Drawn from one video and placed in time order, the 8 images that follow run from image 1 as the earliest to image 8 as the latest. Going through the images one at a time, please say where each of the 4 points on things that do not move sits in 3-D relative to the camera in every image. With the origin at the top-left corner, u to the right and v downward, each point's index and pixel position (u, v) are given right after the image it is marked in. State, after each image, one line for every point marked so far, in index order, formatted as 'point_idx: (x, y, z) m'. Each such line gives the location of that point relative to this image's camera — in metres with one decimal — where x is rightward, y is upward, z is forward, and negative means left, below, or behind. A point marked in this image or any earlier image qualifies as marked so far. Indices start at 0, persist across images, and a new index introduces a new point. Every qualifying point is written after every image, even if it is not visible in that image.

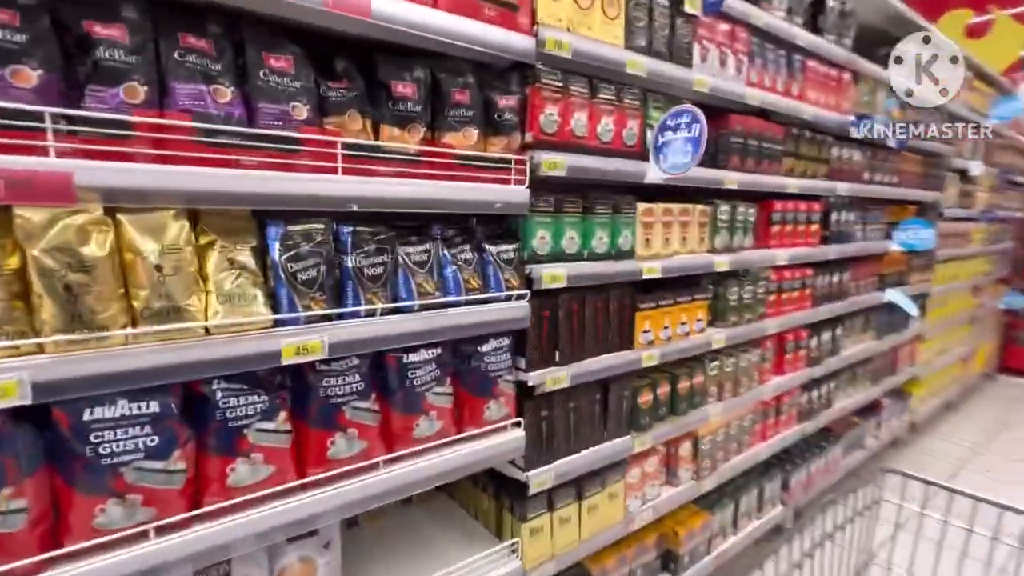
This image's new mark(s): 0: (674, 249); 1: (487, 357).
0: (+0.9, +0.2, +2.7) m
1: (-0.1, -0.3, +2.1) m
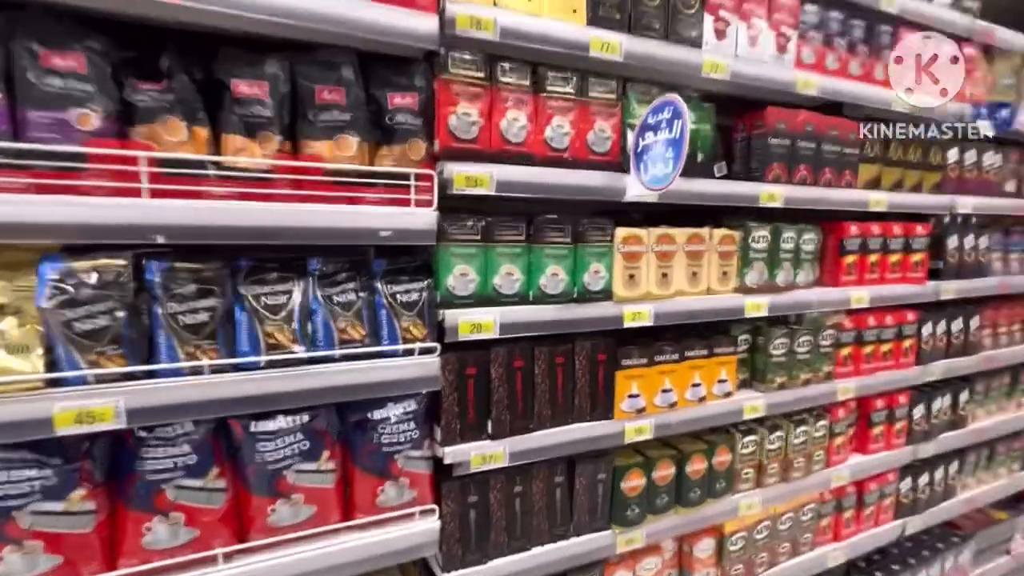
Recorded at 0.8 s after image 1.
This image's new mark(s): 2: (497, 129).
0: (+0.7, 0.0, +2.0) m
1: (-0.4, -0.5, +1.6) m
2: (0.0, +0.5, +1.6) m
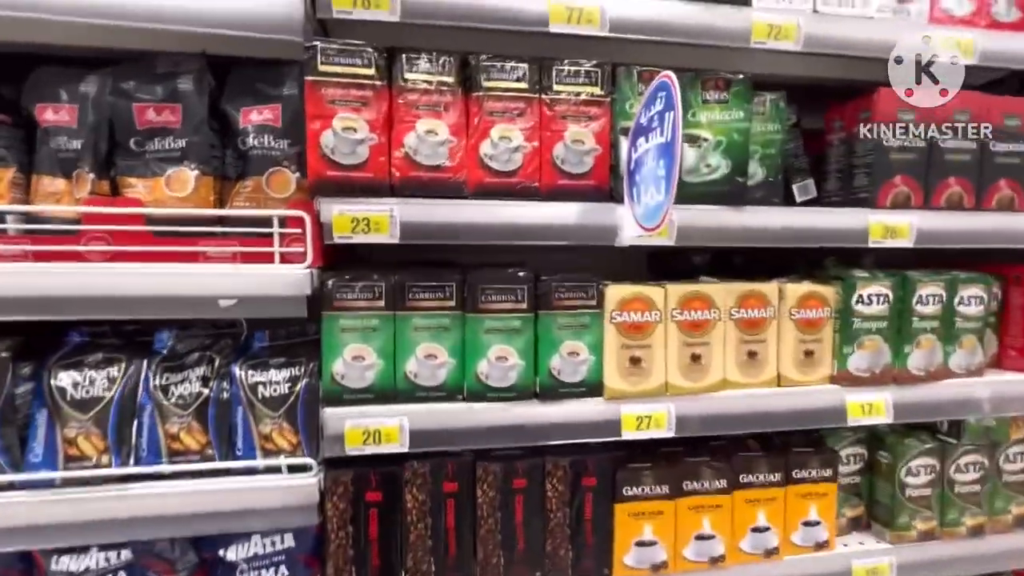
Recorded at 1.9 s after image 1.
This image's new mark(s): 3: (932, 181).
0: (+0.5, -0.2, +1.3) m
1: (-0.6, -0.7, +1.2) m
2: (-0.2, +0.3, +1.1) m
3: (+1.1, +0.3, +1.4) m
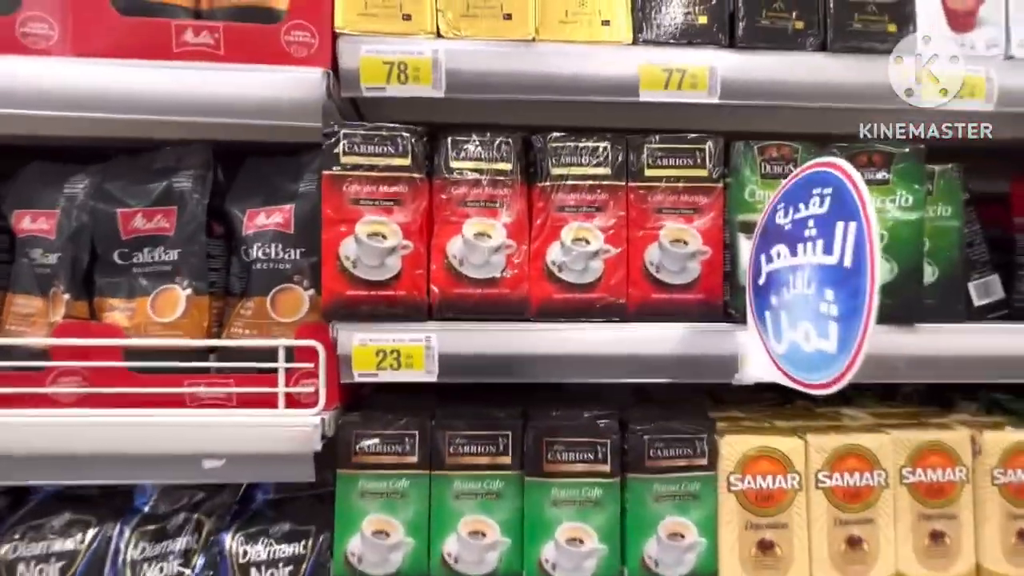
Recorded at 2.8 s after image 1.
0: (+0.7, -0.5, +0.9) m
1: (-0.5, -0.9, +0.8) m
2: (-0.1, +0.1, +0.8) m
3: (+1.3, 0.0, +0.9) m
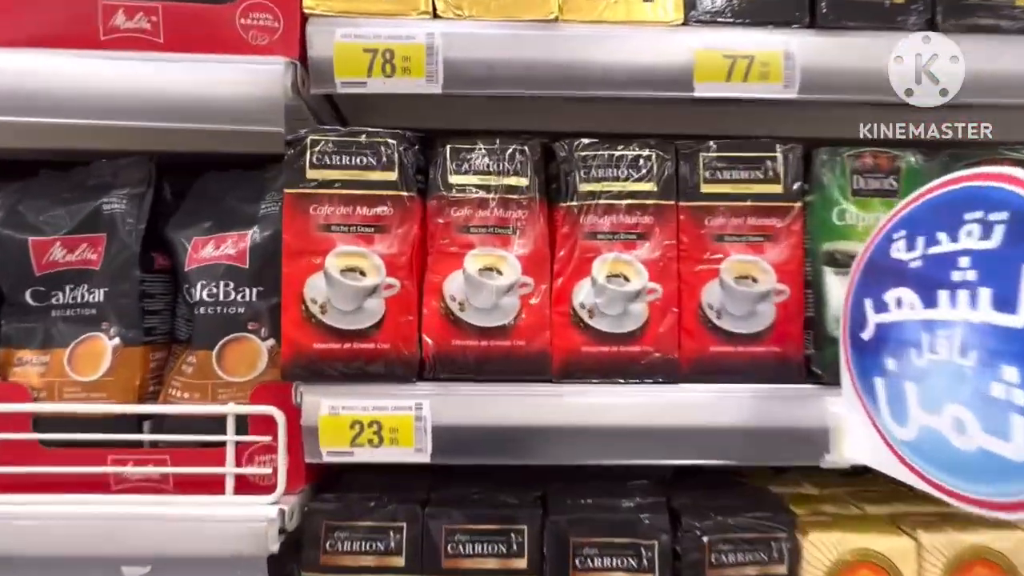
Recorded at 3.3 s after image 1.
0: (+0.7, -0.6, +0.7) m
1: (-0.5, -1.0, +0.6) m
2: (-0.1, 0.0, +0.6) m
3: (+1.3, -0.1, +0.7) m
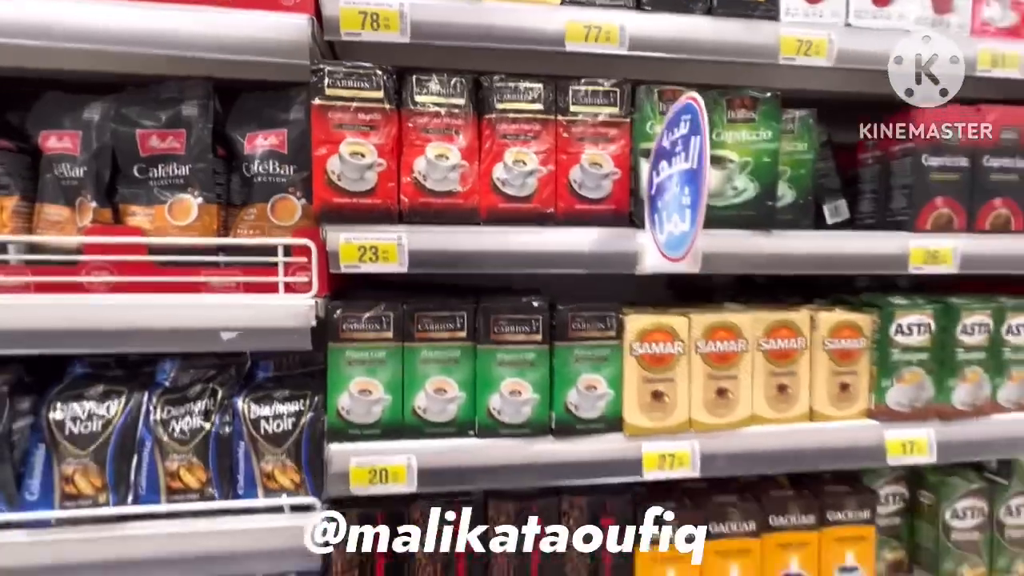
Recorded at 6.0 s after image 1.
0: (+0.6, -0.3, +1.2) m
1: (-0.6, -0.7, +1.1) m
2: (-0.2, +0.2, +1.1) m
3: (+1.2, +0.2, +1.3) m
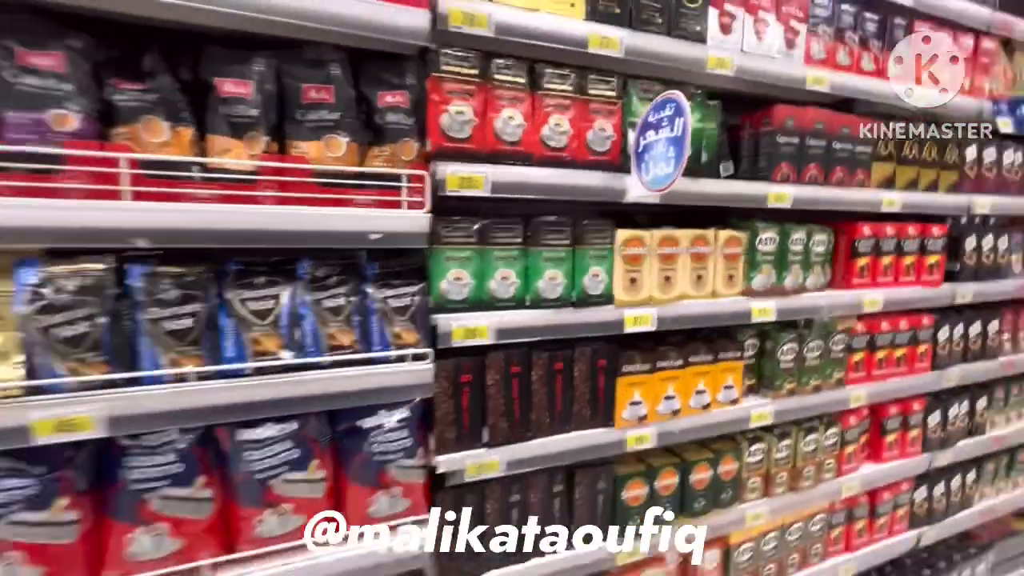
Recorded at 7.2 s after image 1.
0: (+0.7, 0.0, +2.0) m
1: (-0.4, -0.5, +1.6) m
2: (-0.1, +0.5, +1.6) m
3: (+1.2, +0.5, +2.1) m
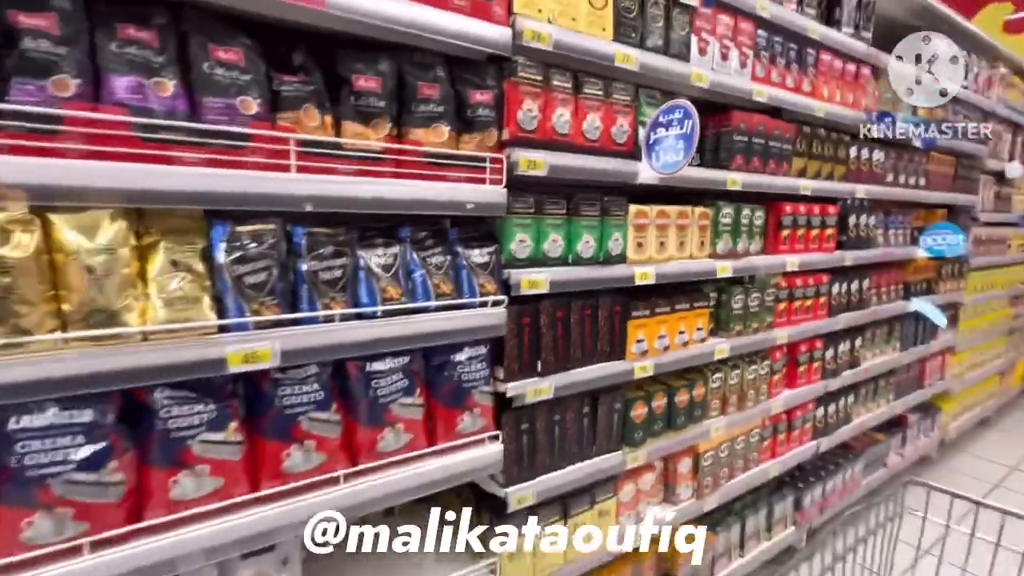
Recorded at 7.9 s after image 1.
0: (+0.8, +0.2, +2.5) m
1: (-0.2, -0.3, +2.0) m
2: (+0.1, +0.7, +2.0) m
3: (+1.3, +0.7, +2.8) m
